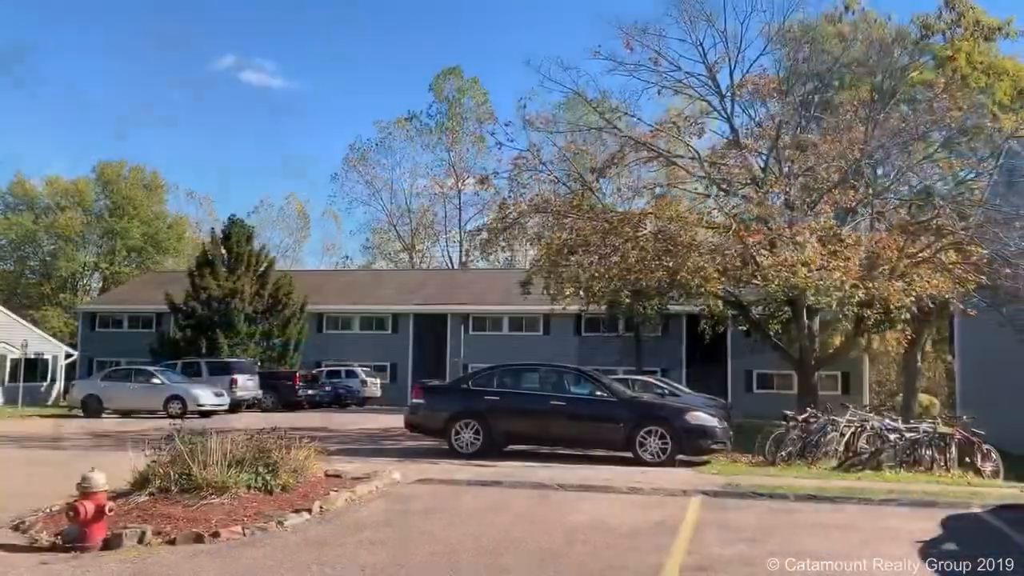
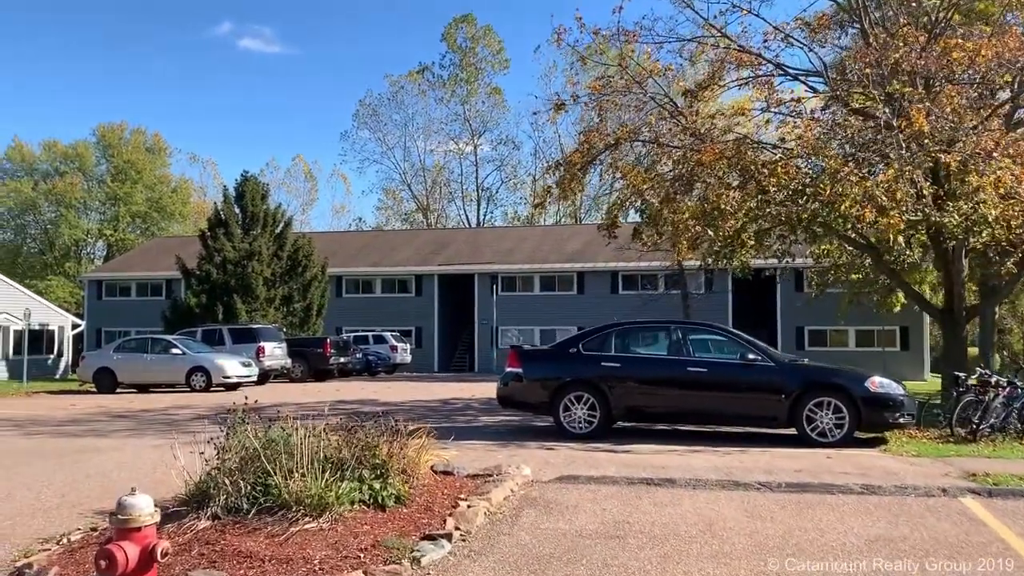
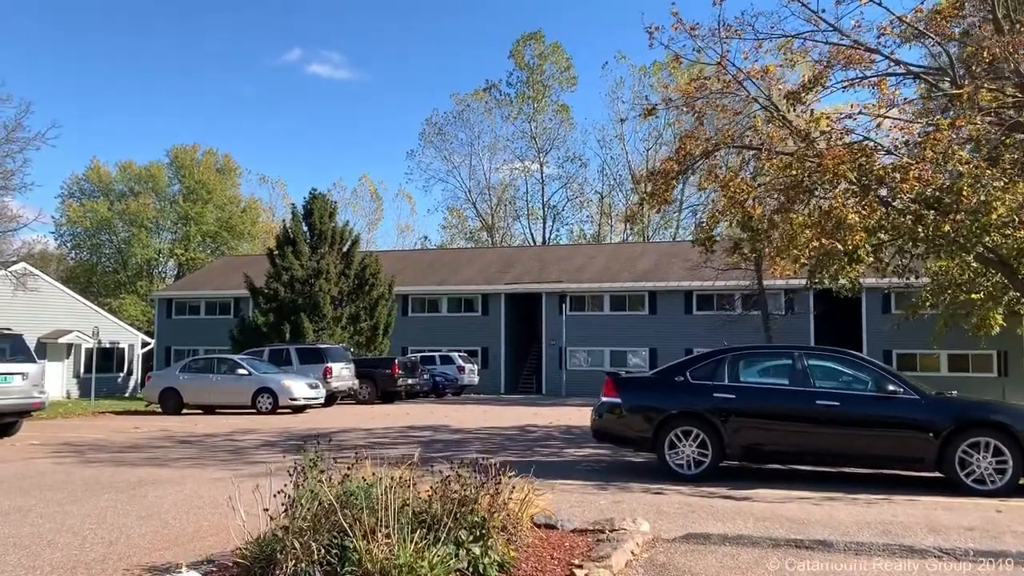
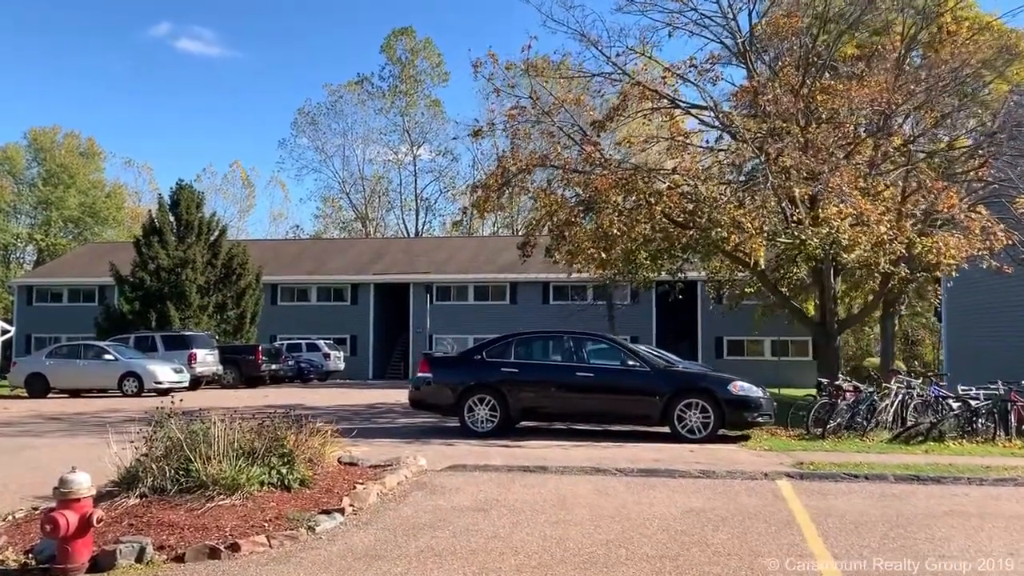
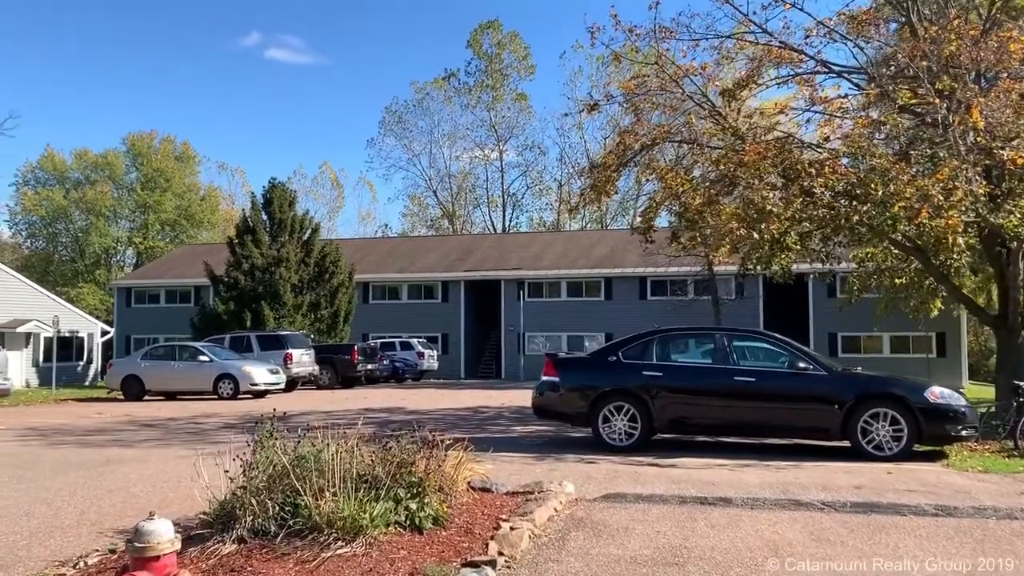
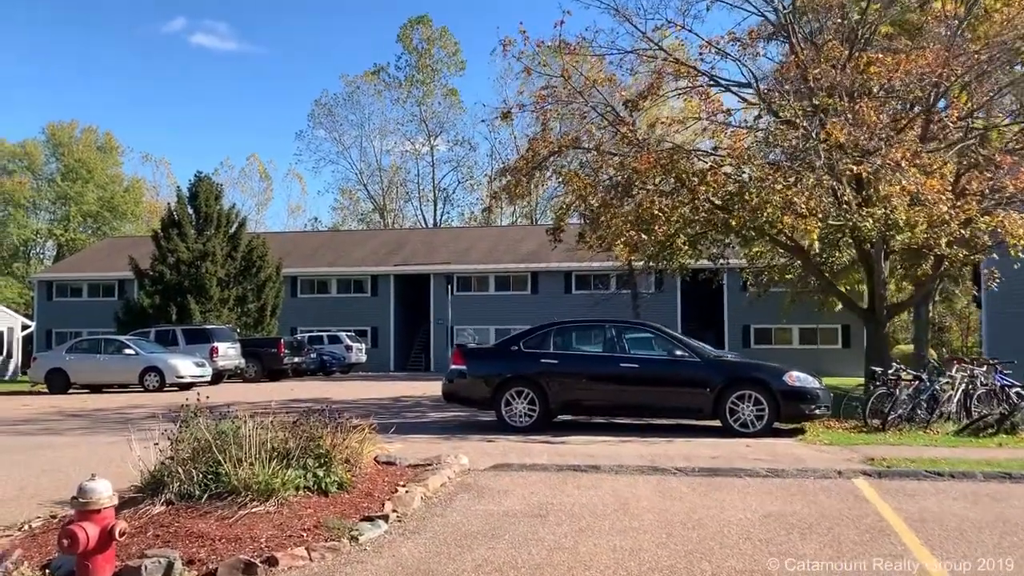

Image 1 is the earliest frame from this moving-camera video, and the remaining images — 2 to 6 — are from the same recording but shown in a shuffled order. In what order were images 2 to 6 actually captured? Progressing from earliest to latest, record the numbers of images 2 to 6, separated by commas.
4, 6, 2, 5, 3
